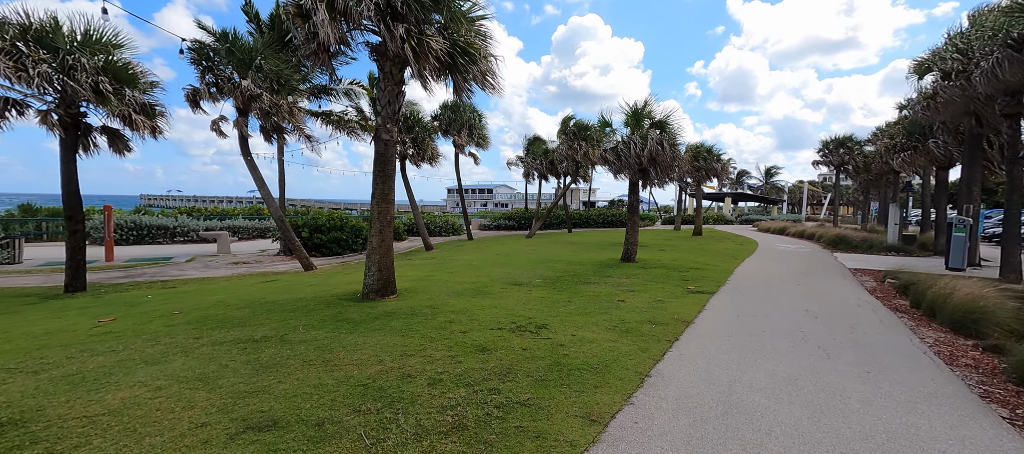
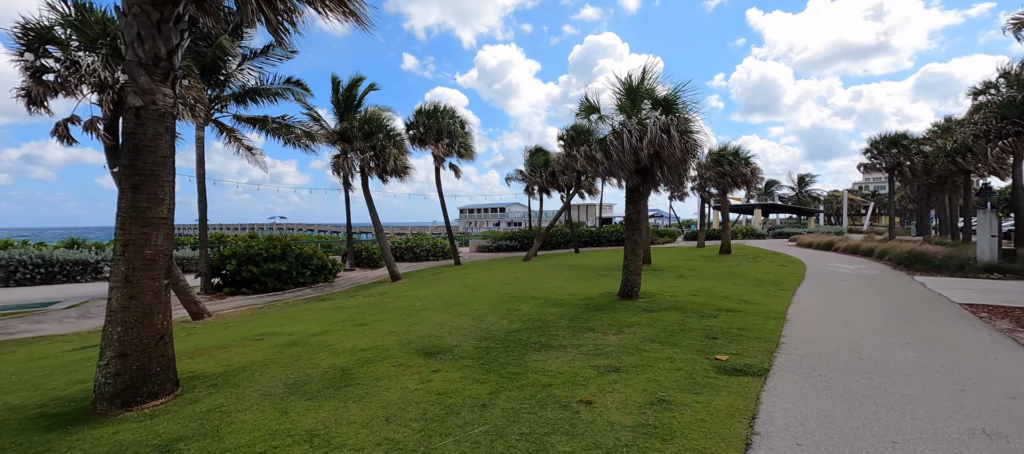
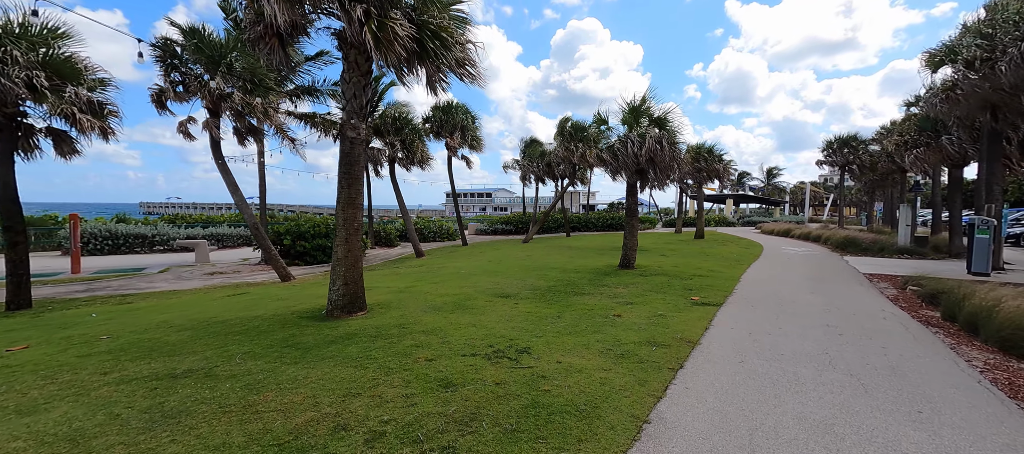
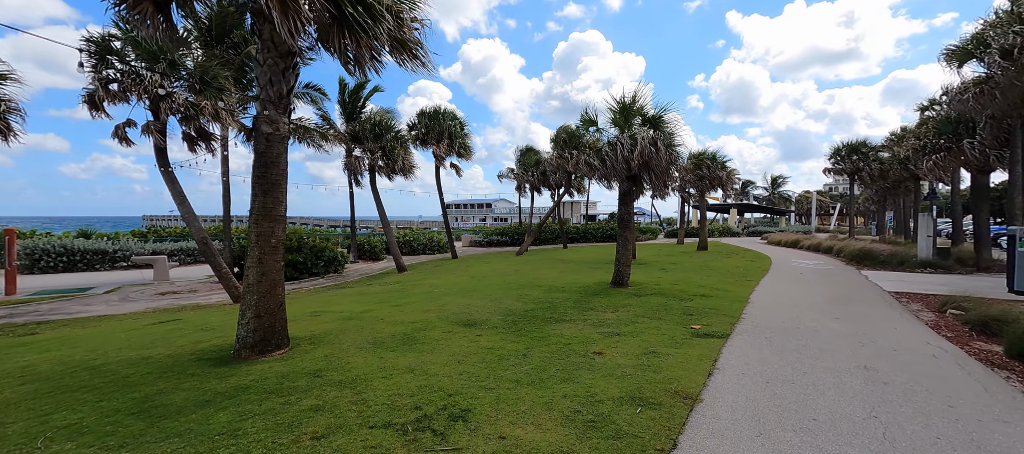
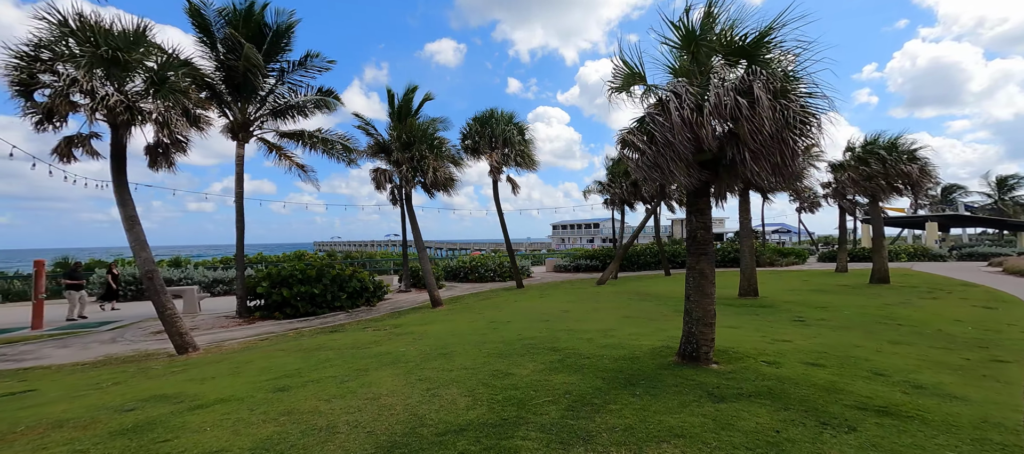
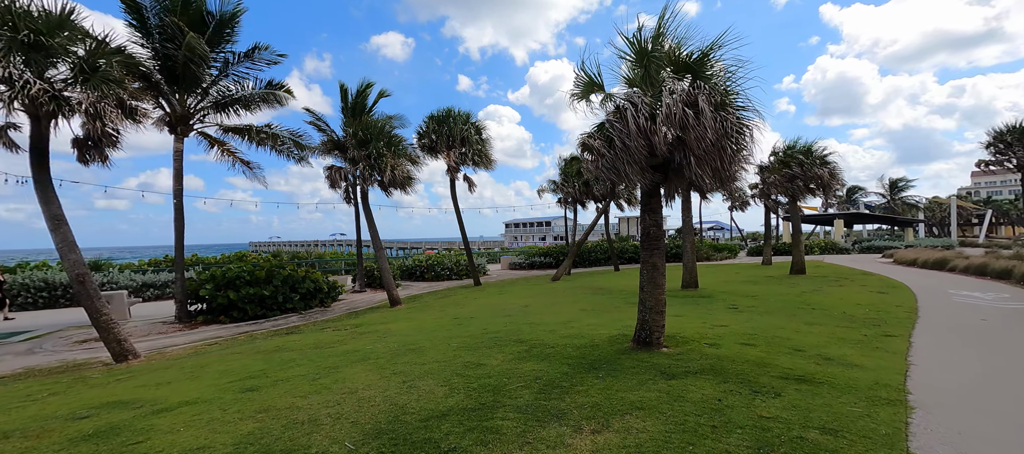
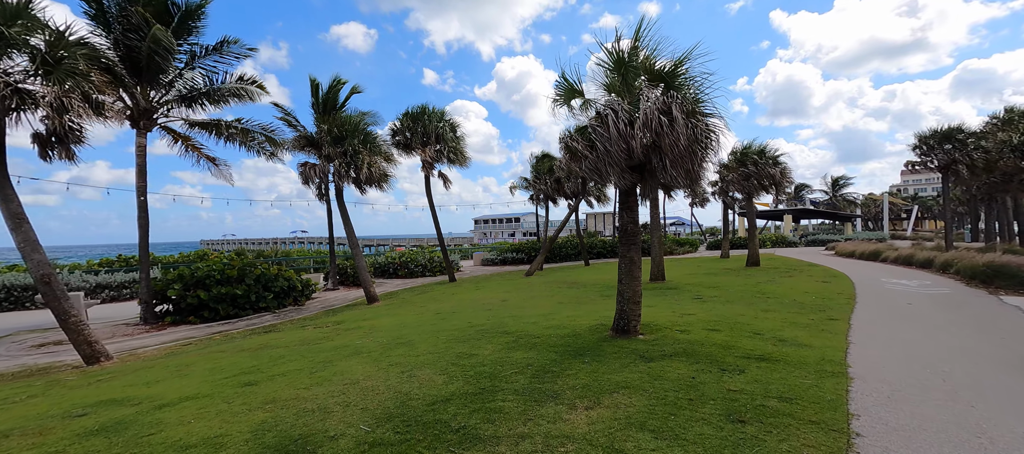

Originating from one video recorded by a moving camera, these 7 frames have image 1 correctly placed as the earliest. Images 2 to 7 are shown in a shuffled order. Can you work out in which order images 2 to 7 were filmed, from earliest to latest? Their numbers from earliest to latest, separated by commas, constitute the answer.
3, 4, 2, 7, 6, 5
